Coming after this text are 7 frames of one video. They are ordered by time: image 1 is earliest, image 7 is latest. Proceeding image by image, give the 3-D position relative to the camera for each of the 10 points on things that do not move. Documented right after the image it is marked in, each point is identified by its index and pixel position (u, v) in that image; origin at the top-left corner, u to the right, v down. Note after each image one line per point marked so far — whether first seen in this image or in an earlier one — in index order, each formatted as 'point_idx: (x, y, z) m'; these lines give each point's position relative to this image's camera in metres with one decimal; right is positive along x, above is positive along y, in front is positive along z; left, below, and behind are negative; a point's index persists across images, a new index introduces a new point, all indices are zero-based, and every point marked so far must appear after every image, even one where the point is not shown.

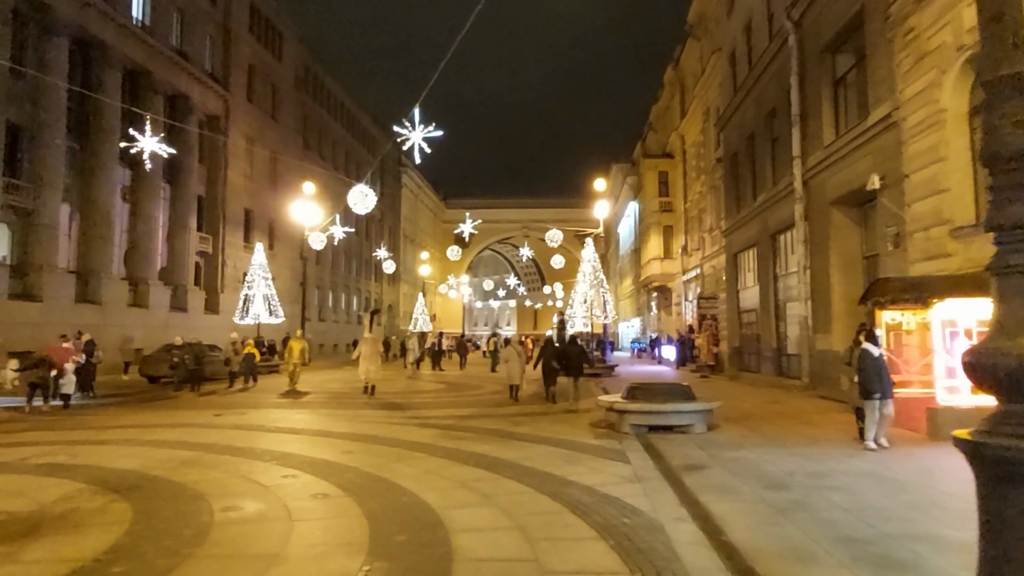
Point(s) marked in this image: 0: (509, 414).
0: (-0.1, -2.7, +14.4) m
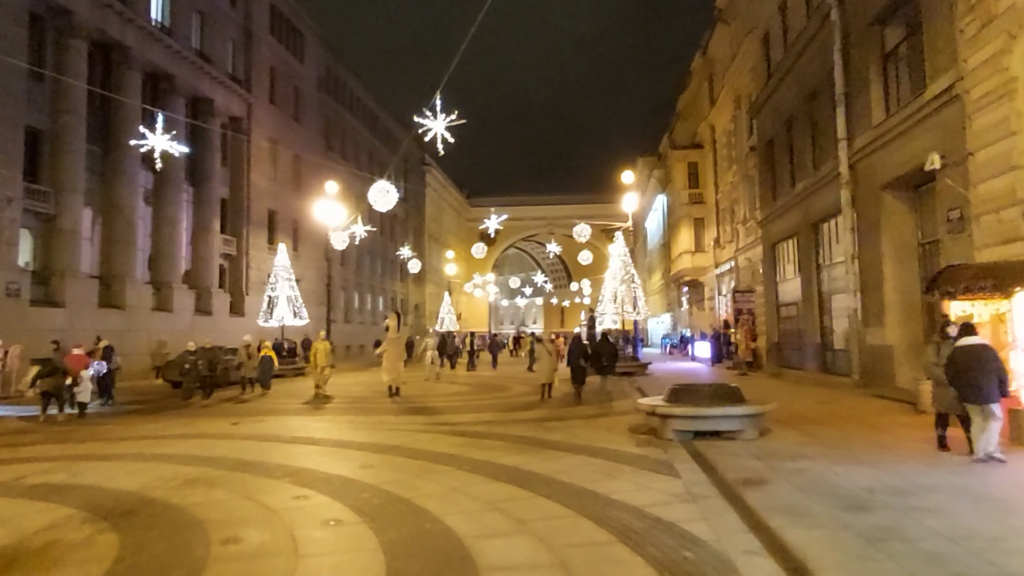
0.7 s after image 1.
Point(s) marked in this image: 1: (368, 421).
0: (+0.6, -2.6, +13.5) m
1: (-2.8, -2.6, +13.0) m
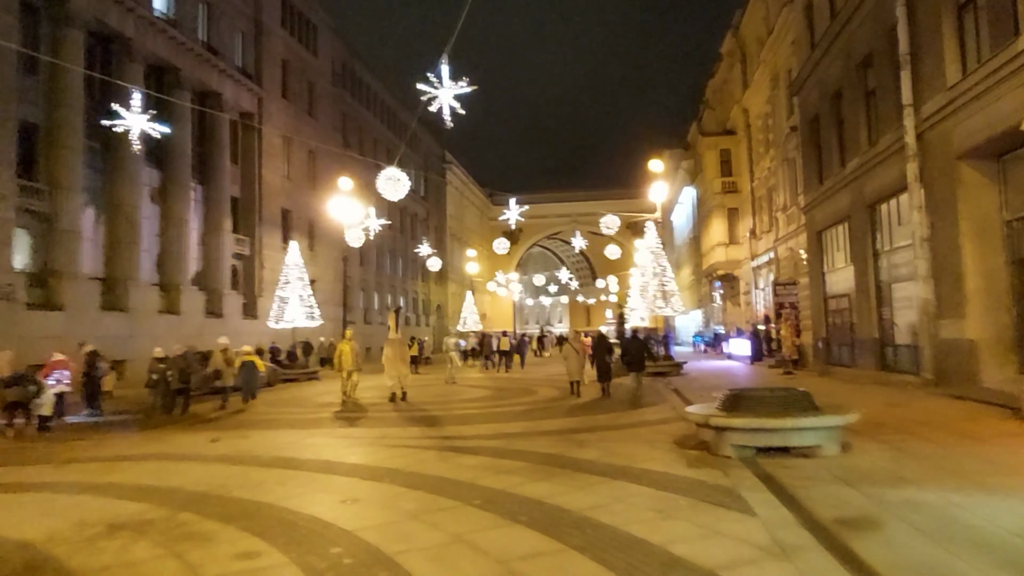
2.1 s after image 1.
0: (+1.0, -2.4, +11.6) m
1: (-2.4, -2.5, +11.3) m
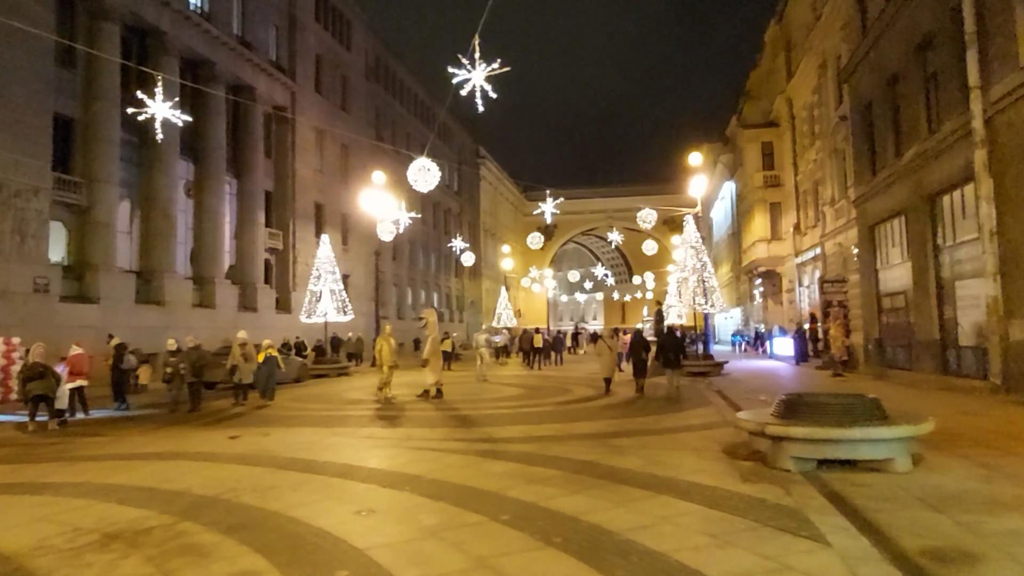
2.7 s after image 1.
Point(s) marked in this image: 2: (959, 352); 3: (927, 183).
0: (+1.5, -2.3, +10.9) m
1: (-1.9, -2.3, +10.7) m
2: (+11.3, -1.6, +16.9) m
3: (+11.1, +2.8, +18.0) m
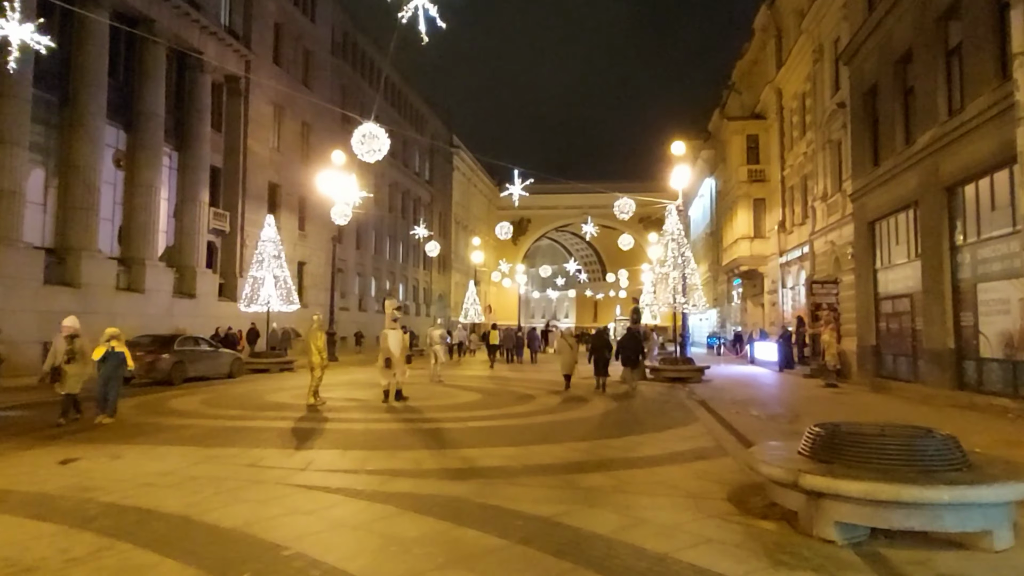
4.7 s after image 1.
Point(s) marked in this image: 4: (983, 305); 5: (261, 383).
0: (+0.7, -2.2, +8.3) m
1: (-2.7, -2.1, +8.0) m
2: (+10.3, -1.7, +14.8) m
3: (+10.2, +2.7, +15.8) m
4: (+10.3, -0.4, +14.7) m
5: (-7.1, -2.7, +19.2) m
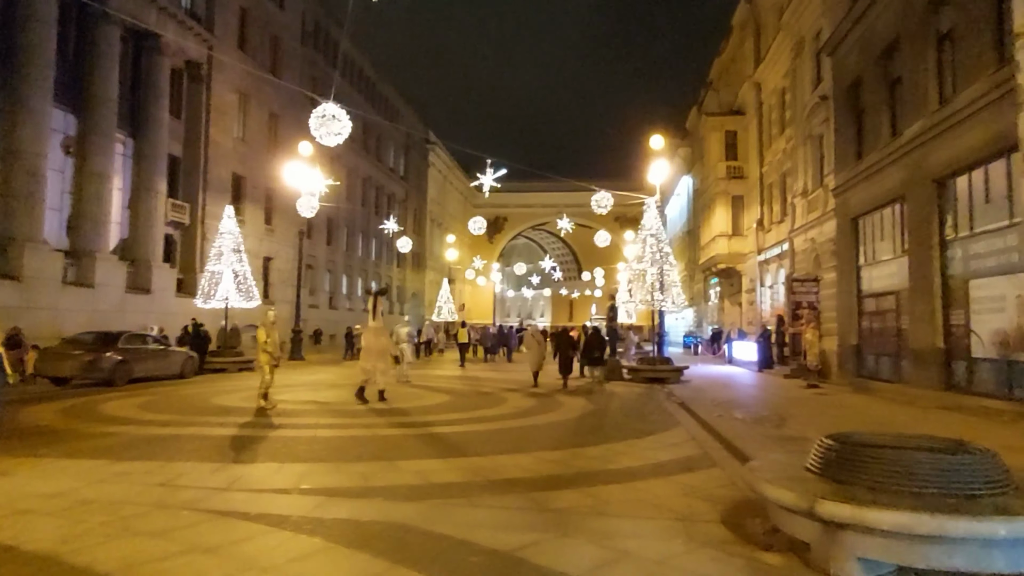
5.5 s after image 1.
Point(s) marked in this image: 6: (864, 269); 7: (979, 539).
0: (+0.3, -2.0, +7.3) m
1: (-3.1, -1.9, +6.9) m
2: (+9.7, -1.6, +14.1) m
3: (+9.6, +2.8, +15.2) m
4: (+9.7, -0.3, +14.1) m
5: (-7.9, -2.6, +17.9) m
6: (+10.4, +0.6, +19.7) m
7: (+2.8, -1.5, +4.1) m
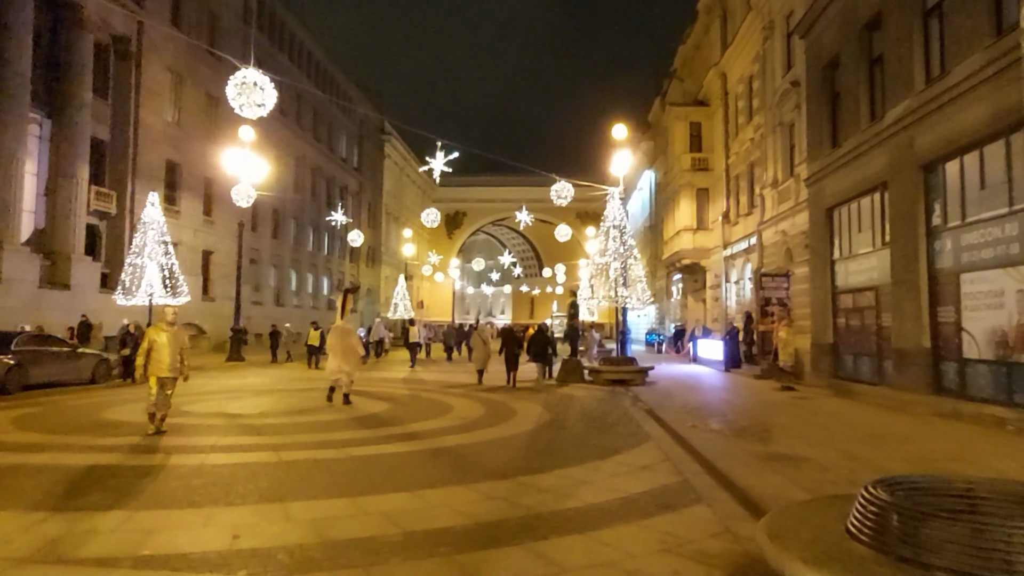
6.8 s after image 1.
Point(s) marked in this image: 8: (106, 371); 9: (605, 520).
0: (-0.3, -2.0, +5.6) m
1: (-3.6, -1.9, +5.0) m
2: (+8.7, -1.5, +12.9) m
3: (+8.5, +2.9, +13.9) m
4: (+8.7, -0.2, +12.9) m
5: (-9.1, -2.4, +15.7) m
6: (+9.1, +0.7, +18.6) m
7: (+2.4, -1.4, +2.5) m
8: (-11.7, -2.3, +19.4) m
9: (+0.8, -2.0, +5.9) m
